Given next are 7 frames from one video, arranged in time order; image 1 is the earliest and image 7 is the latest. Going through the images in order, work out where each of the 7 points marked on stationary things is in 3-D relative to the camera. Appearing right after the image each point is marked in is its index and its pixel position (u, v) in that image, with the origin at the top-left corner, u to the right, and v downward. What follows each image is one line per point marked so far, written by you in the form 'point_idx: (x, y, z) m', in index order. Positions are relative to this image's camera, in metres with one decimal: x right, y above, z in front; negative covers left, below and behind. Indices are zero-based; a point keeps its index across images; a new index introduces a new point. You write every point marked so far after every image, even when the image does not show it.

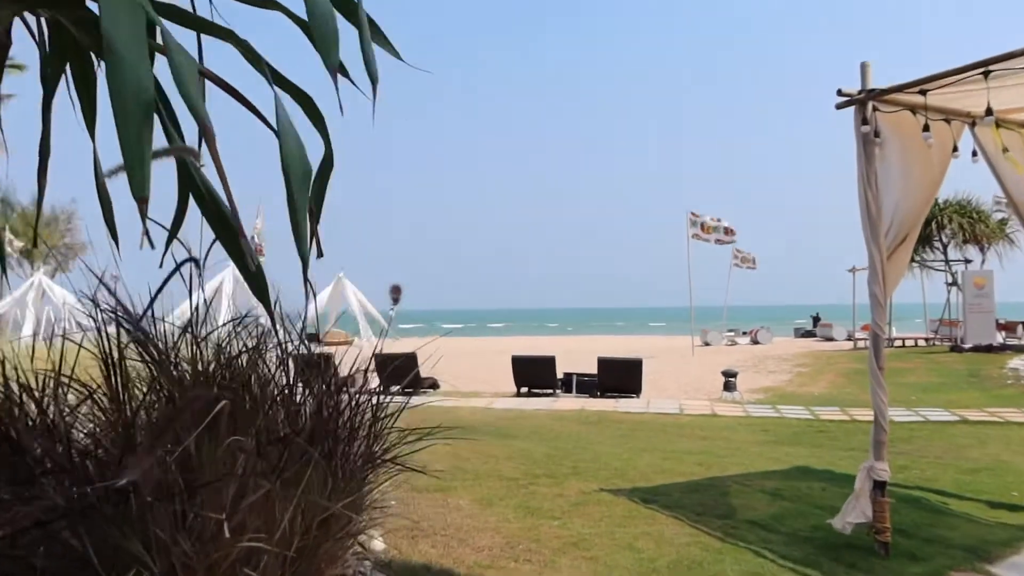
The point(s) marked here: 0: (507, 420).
0: (-0.1, -1.6, +9.9) m
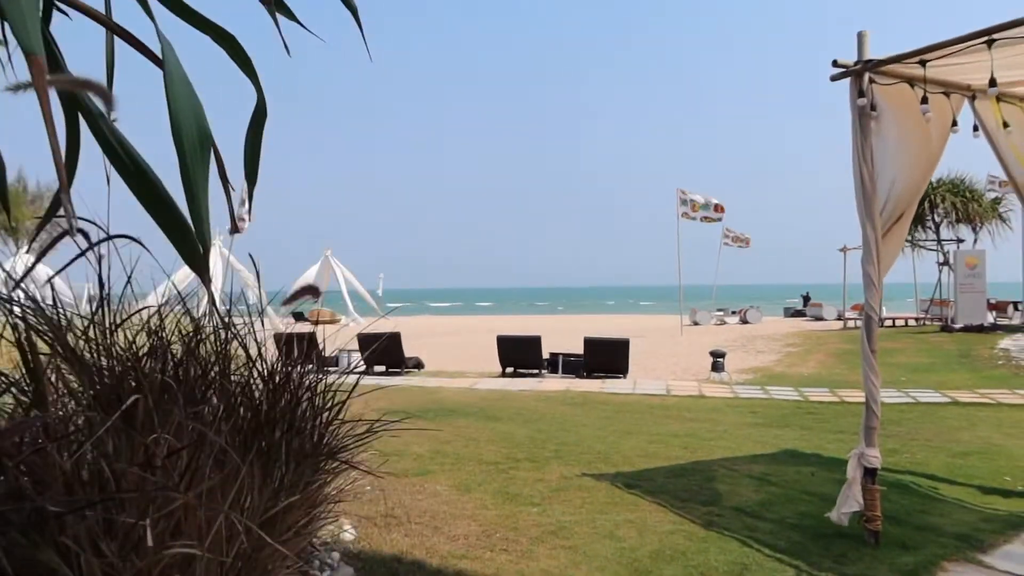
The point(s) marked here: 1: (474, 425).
0: (-0.3, -1.3, +9.7) m
1: (-0.4, -1.4, +8.0) m
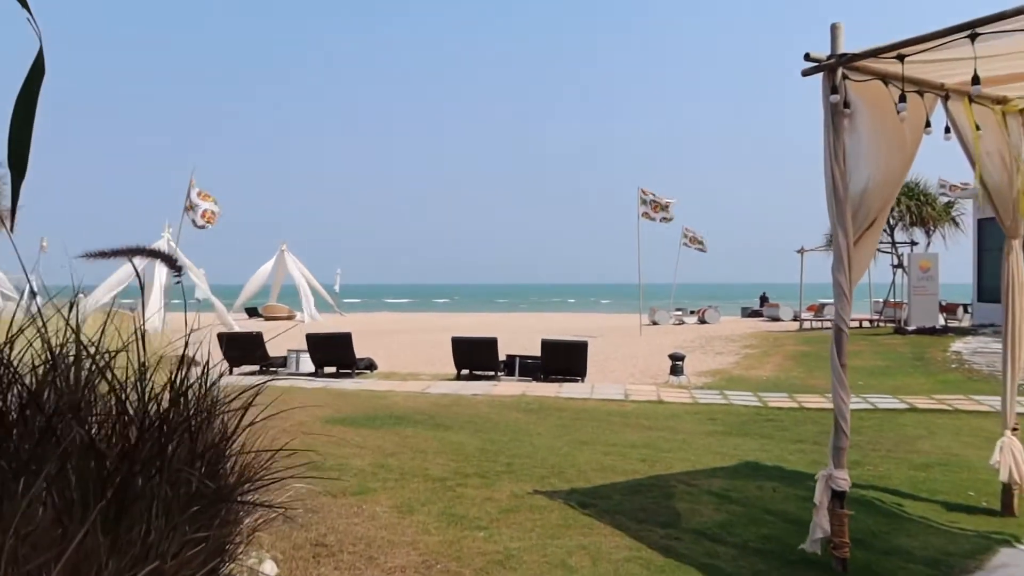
0: (-0.8, -1.4, +9.3) m
1: (-0.8, -1.4, +7.6) m
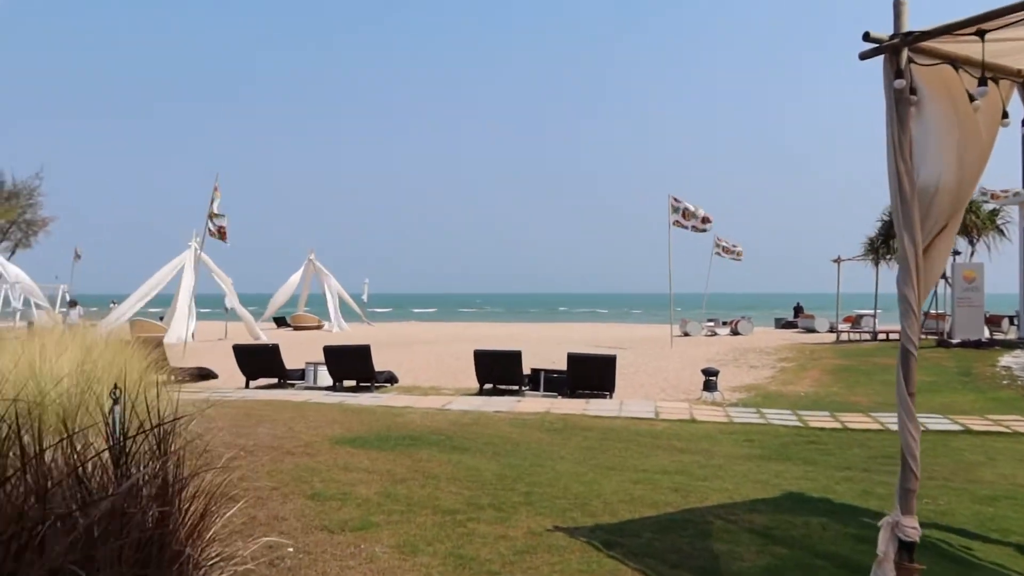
0: (-0.6, -1.5, +8.7) m
1: (-0.7, -1.5, +7.1) m
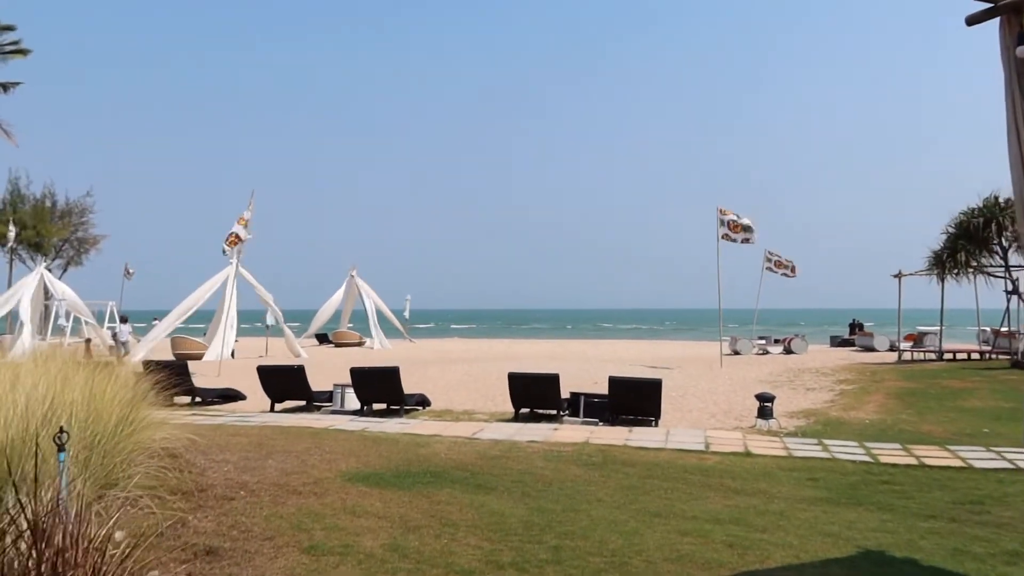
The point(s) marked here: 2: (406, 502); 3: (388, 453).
0: (-0.2, -1.7, +7.9) m
1: (-0.4, -1.6, +6.3) m
2: (-0.8, -1.6, +6.2) m
3: (-1.2, -1.6, +8.1) m
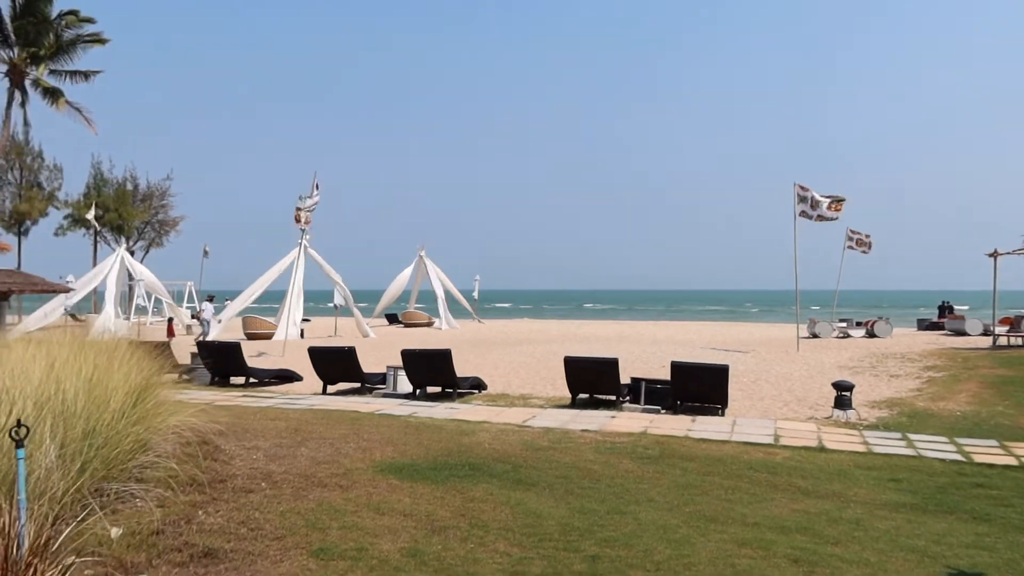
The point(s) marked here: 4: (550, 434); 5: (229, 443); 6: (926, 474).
0: (+0.2, -1.5, +7.4) m
1: (-0.1, -1.5, +5.8) m
2: (-0.5, -1.5, +5.7) m
3: (-0.8, -1.4, +7.7) m
4: (+0.4, -1.5, +8.5) m
5: (-2.4, -1.3, +7.1) m
6: (+3.6, -1.6, +7.1) m
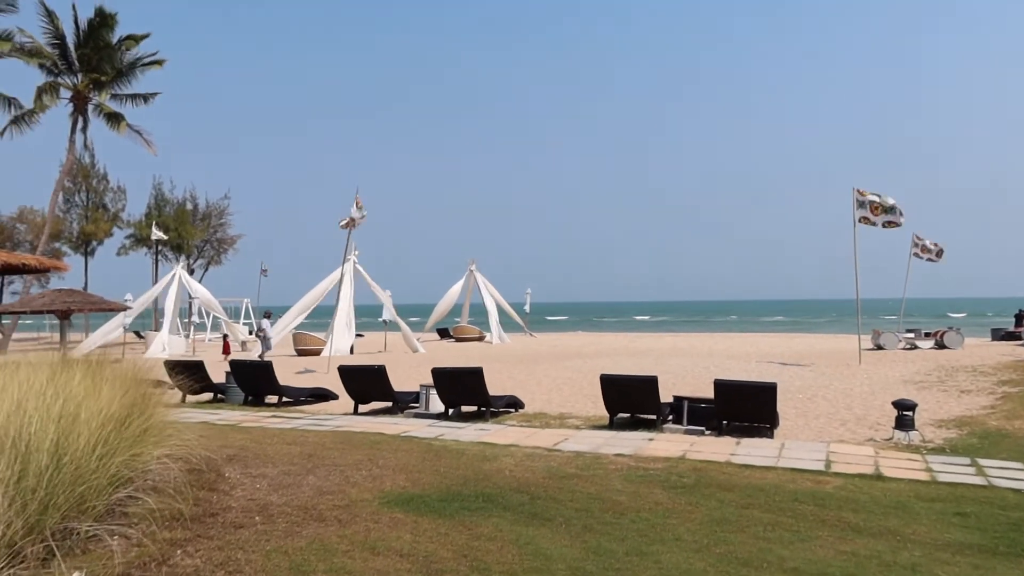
0: (+0.4, -1.6, +6.9) m
1: (-0.1, -1.6, +5.3) m
2: (-0.5, -1.6, +5.3) m
3: (-0.6, -1.6, +7.2) m
4: (+0.6, -1.7, +8.0) m
5: (-2.3, -1.5, +6.7) m
6: (+3.7, -1.7, +6.3) m
